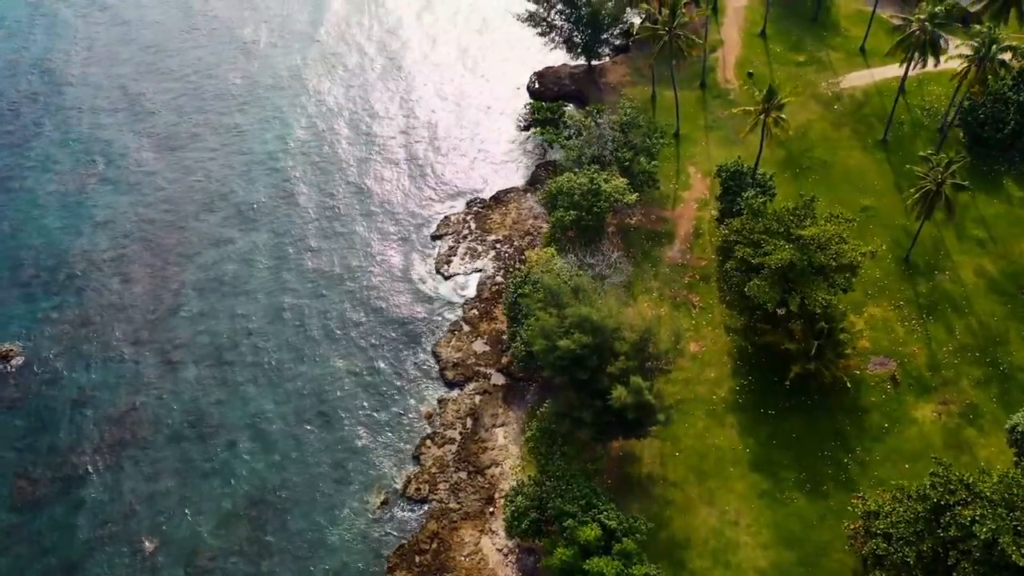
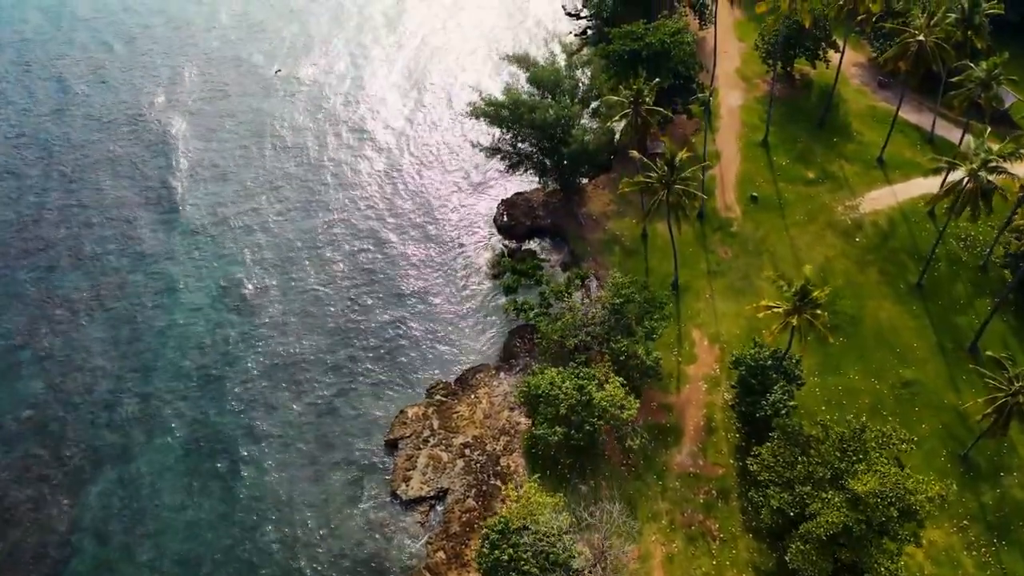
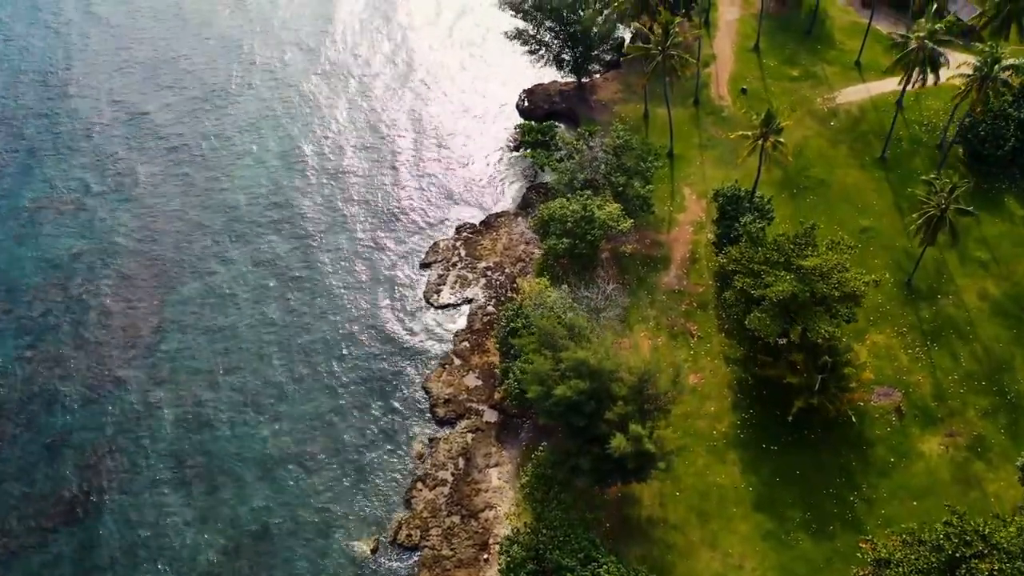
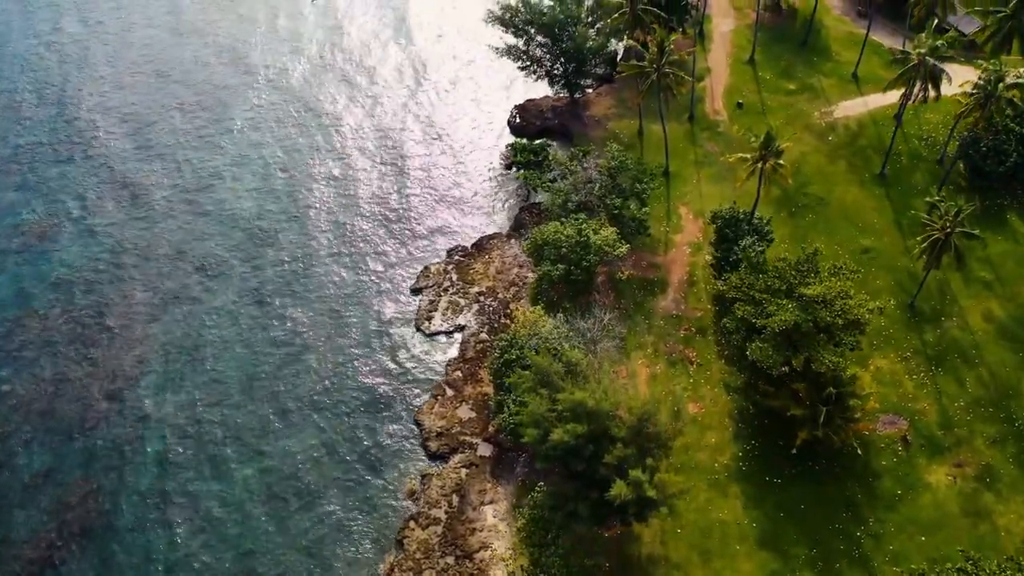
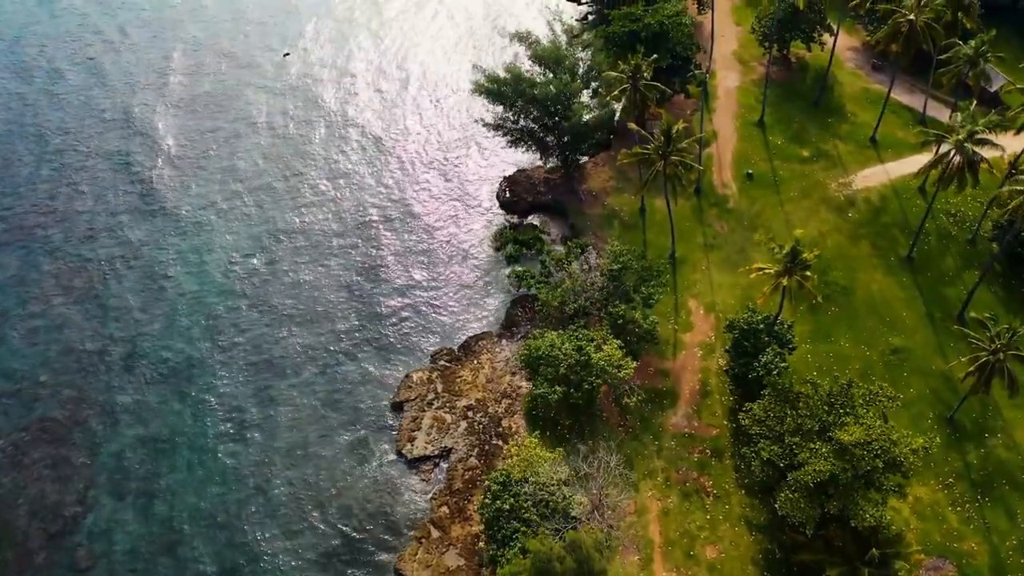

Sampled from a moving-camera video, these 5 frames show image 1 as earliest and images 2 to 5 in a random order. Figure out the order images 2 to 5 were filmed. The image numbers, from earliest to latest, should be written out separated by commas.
3, 4, 5, 2
